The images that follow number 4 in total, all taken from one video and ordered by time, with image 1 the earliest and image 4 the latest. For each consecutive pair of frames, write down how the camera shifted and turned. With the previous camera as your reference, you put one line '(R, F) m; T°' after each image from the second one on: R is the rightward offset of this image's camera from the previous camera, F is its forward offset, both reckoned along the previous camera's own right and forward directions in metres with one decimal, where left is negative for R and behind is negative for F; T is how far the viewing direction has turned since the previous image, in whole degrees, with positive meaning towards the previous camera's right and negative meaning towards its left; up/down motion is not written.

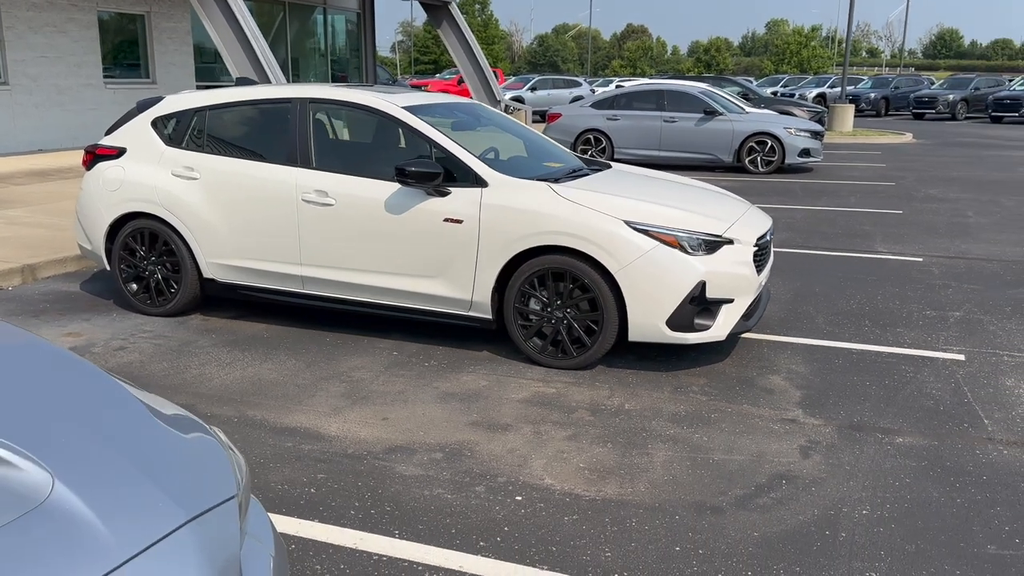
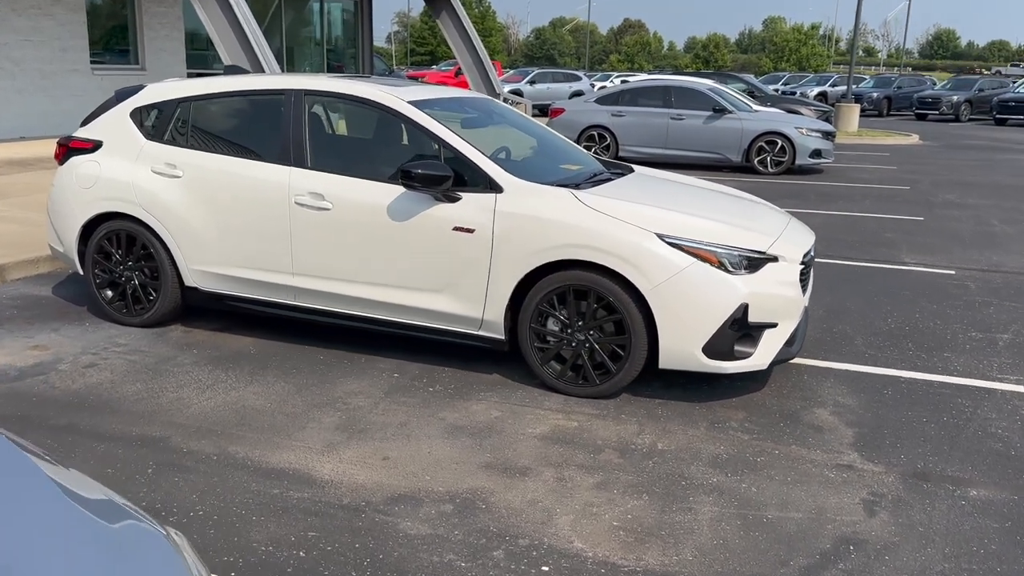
(-0.1, +0.5) m; +1°
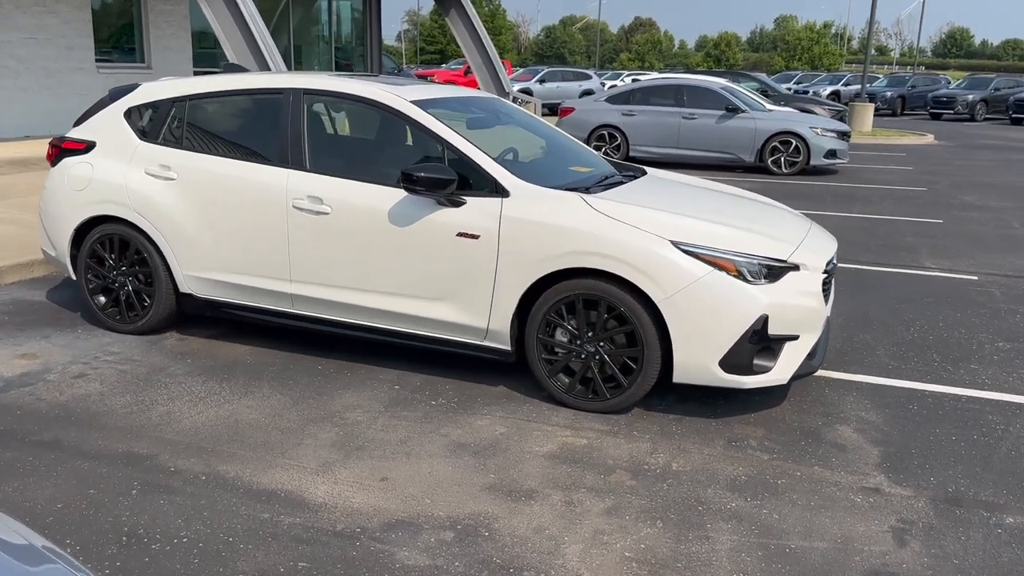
(0.0, +0.2) m; -1°
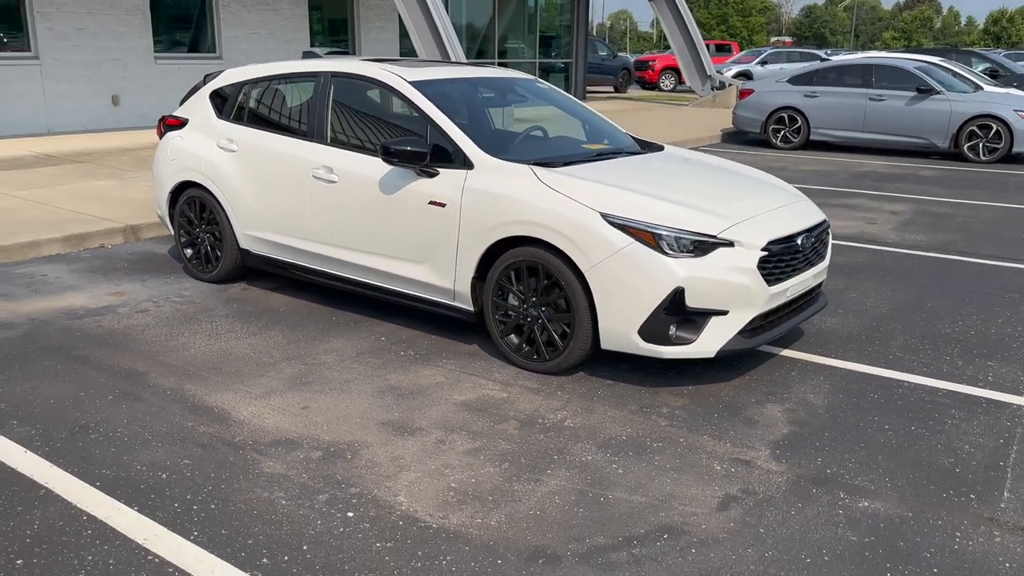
(+1.5, -0.2) m; -16°
